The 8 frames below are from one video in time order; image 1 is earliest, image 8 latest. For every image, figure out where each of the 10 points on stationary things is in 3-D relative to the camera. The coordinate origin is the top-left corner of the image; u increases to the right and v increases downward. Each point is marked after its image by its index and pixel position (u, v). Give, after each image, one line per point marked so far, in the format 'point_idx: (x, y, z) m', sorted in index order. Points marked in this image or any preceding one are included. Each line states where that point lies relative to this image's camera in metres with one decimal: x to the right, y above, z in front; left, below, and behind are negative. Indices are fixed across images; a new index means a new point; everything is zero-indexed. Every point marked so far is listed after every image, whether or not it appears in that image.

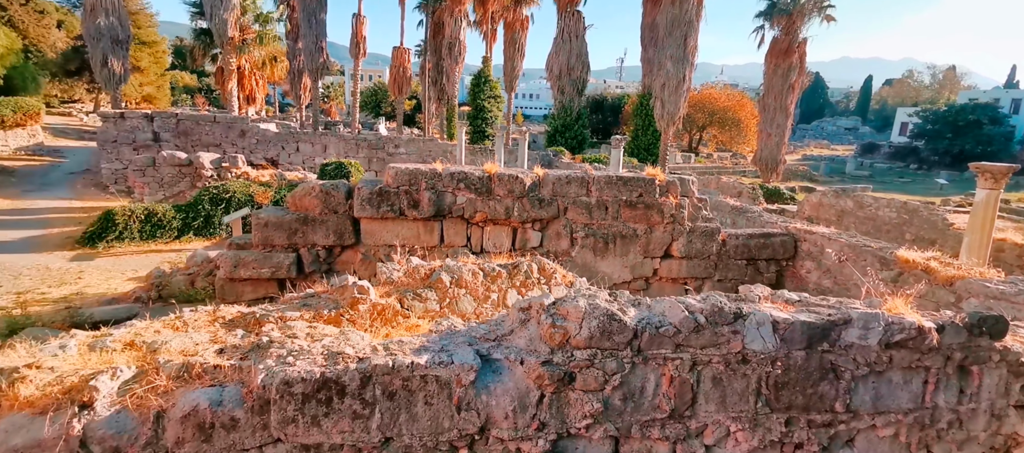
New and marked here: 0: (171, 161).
0: (-7.9, +1.5, +12.6) m
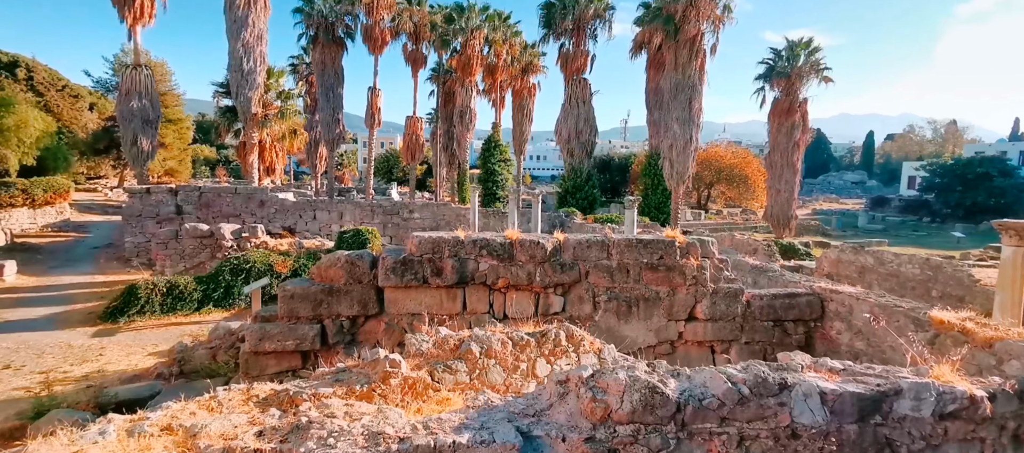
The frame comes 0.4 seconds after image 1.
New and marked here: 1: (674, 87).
0: (-7.5, -0.2, +12.9) m
1: (+5.2, +4.6, +17.7) m
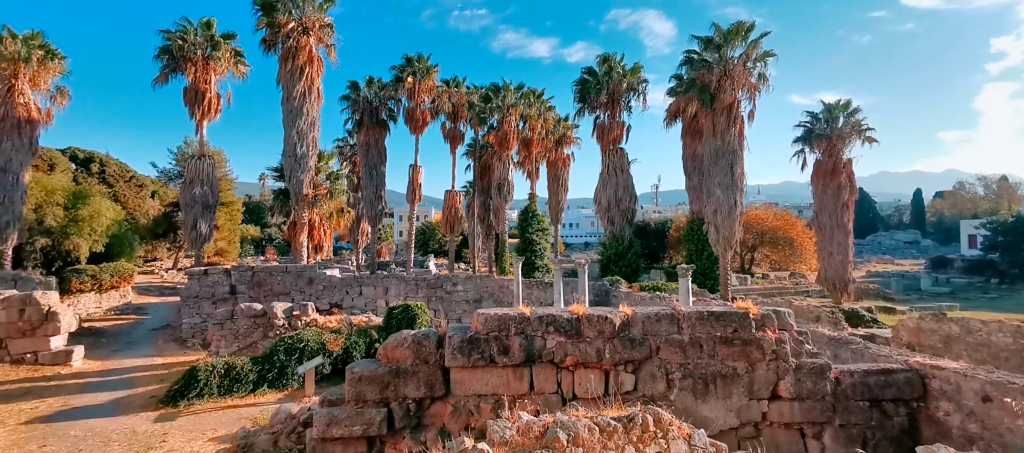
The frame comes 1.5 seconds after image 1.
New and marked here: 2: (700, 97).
0: (-6.4, -2.1, +13.2) m
1: (+6.5, +2.4, +17.7) m
2: (+6.0, +4.1, +17.4) m
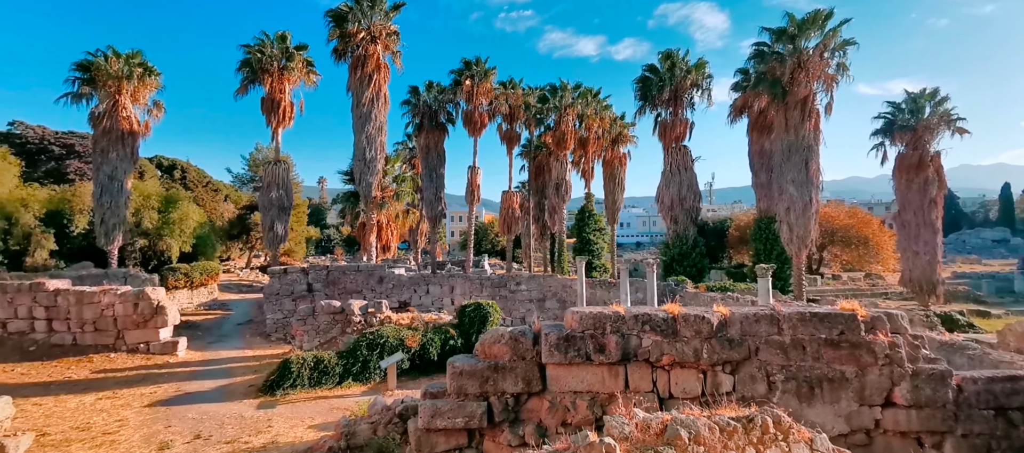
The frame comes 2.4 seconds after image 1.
0: (-4.7, -2.1, +13.8) m
1: (+8.6, +2.5, +17.0) m
2: (+8.0, +4.2, +16.8) m
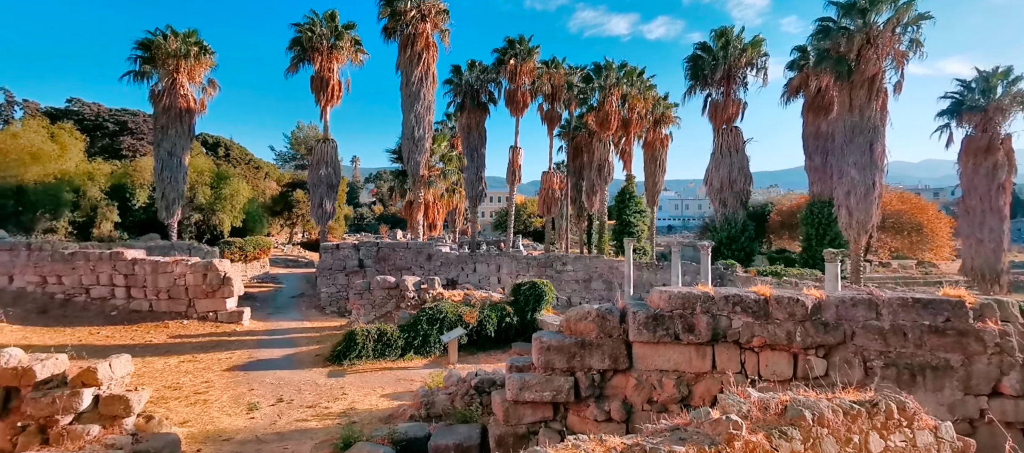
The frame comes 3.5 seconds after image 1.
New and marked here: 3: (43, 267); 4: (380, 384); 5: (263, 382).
0: (-3.4, -1.5, +14.2) m
1: (+10.2, +2.9, +16.4) m
2: (+9.6, +4.7, +16.1) m
3: (-10.8, -0.9, +12.5) m
4: (-1.9, -2.3, +7.9) m
5: (-3.6, -2.3, +8.0) m
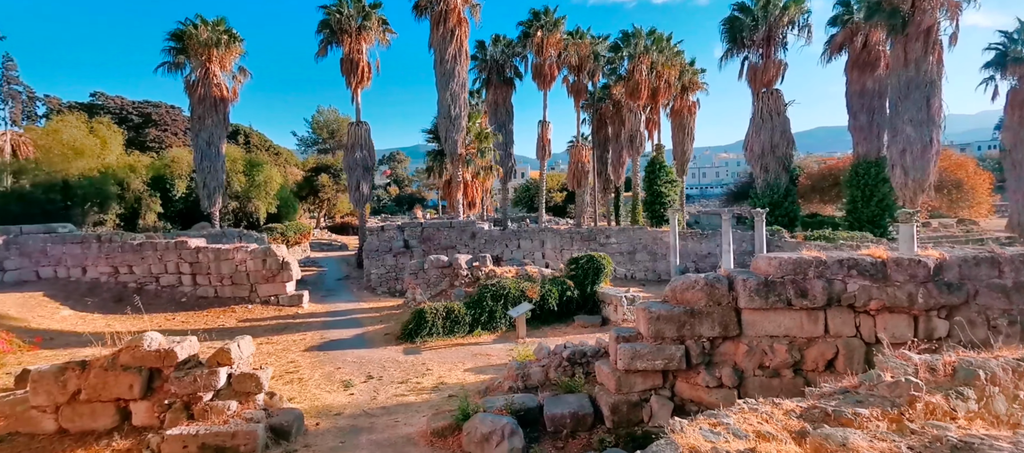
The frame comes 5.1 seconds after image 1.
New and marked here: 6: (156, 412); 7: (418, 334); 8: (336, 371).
0: (-2.0, -1.0, +14.4) m
1: (+11.4, +4.1, +15.8) m
2: (+10.7, +5.8, +15.5) m
3: (-9.5, -0.8, +13.1) m
4: (-0.8, -2.0, +8.1) m
5: (-2.5, -2.0, +8.2) m
6: (-2.9, -1.5, +4.5) m
7: (-1.7, -1.9, +9.5) m
8: (-2.5, -2.0, +7.6) m
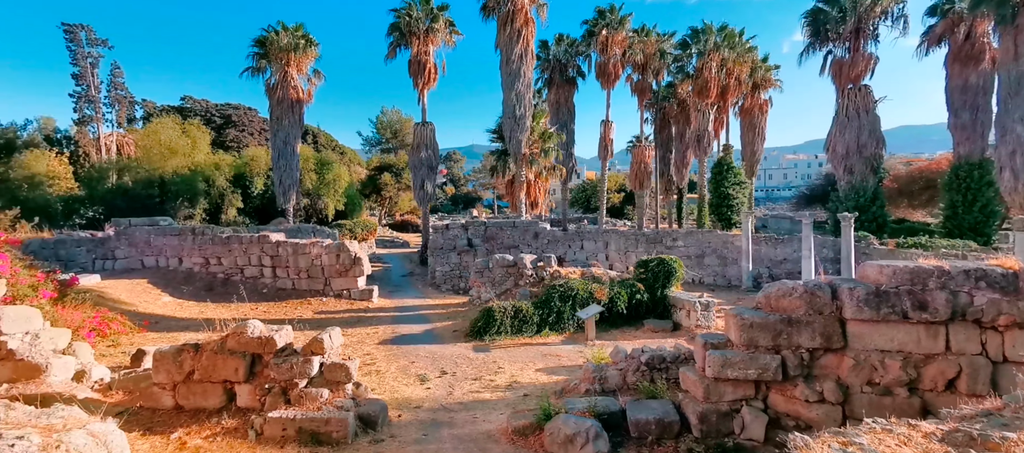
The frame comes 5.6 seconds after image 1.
0: (-0.3, -1.0, +14.5) m
1: (+13.3, +3.9, +14.5) m
2: (+12.6, +5.6, +14.2) m
3: (-7.8, -0.6, +13.9) m
4: (+0.3, -2.0, +8.1) m
5: (-1.4, -2.0, +8.4) m
6: (-2.2, -1.5, +4.7) m
7: (-0.4, -1.9, +9.6) m
8: (-1.5, -2.0, +7.8) m
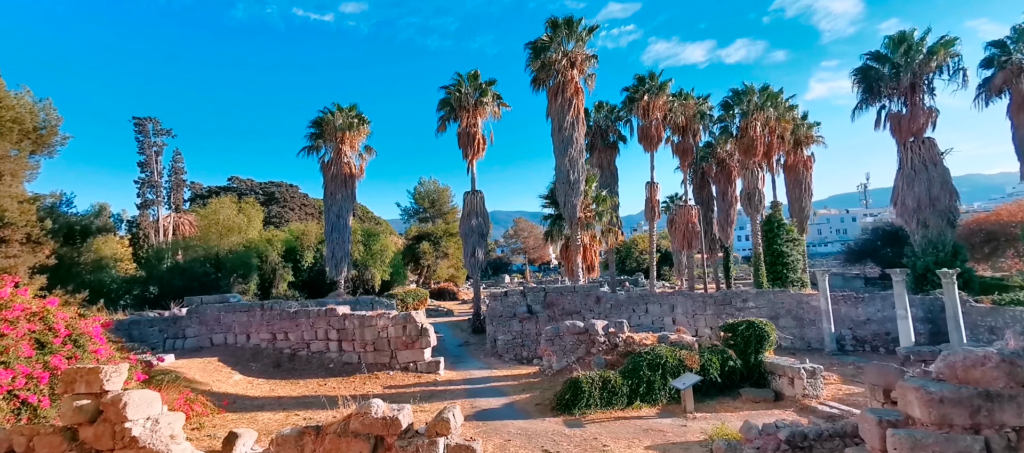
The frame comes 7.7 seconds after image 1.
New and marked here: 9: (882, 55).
0: (+1.5, -2.6, +14.0) m
1: (+15.0, +2.6, +13.7) m
2: (+14.2, +4.3, +13.7) m
3: (-6.1, -2.5, +14.0) m
4: (+1.7, -2.9, +7.5) m
5: (0.0, -3.0, +7.9) m
6: (-1.0, -2.1, +4.4) m
7: (+1.1, -3.0, +9.1) m
8: (-0.1, -2.9, +7.3) m
9: (+13.5, +6.3, +19.8) m
